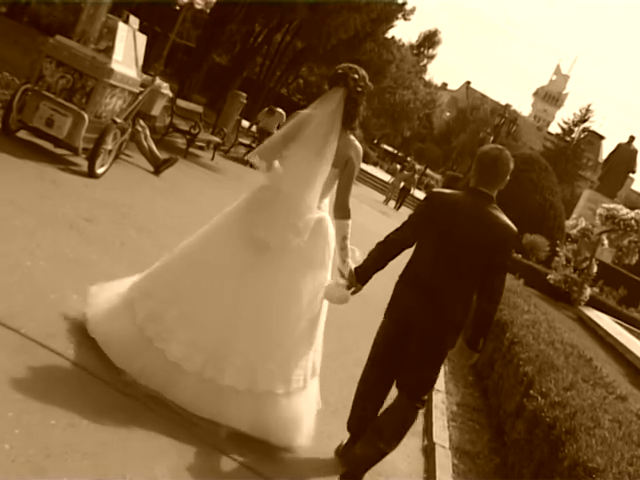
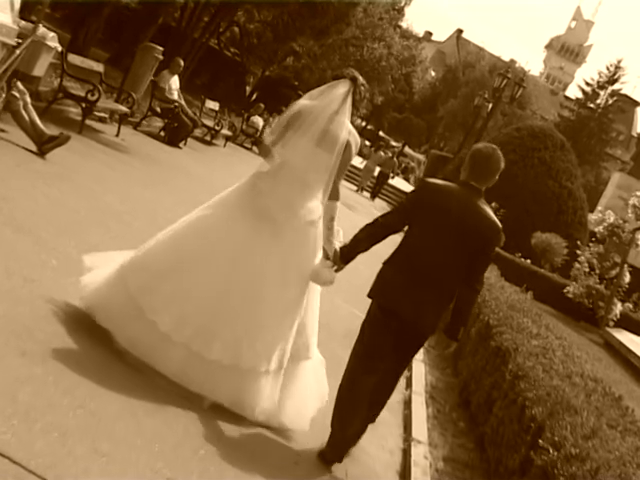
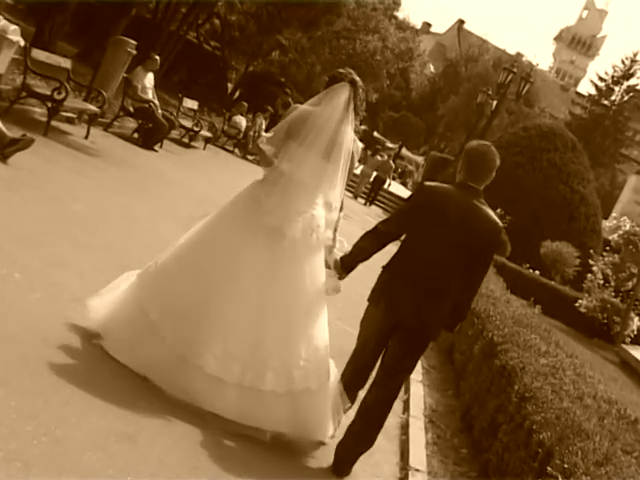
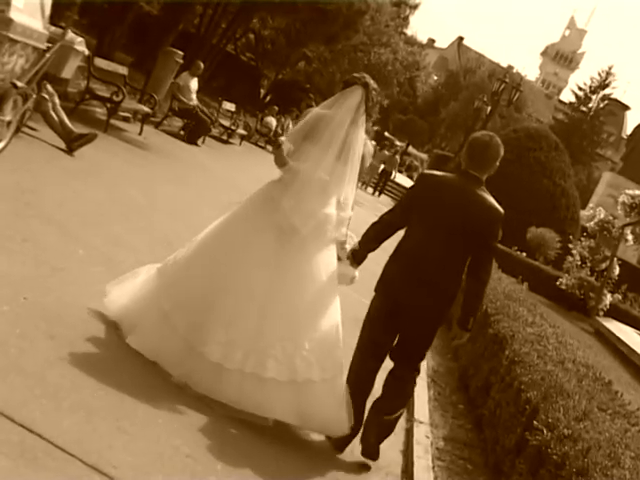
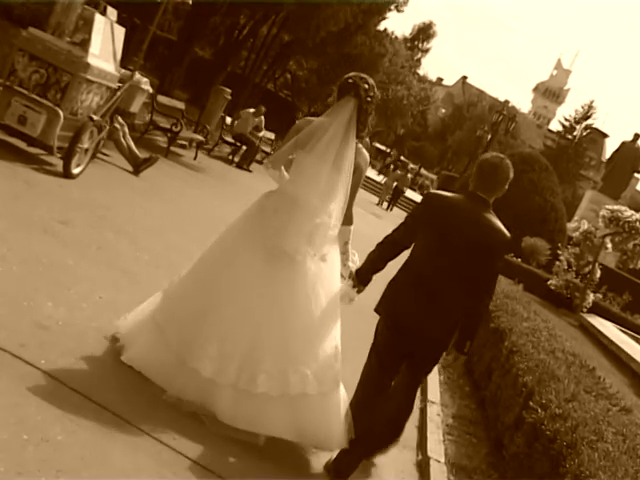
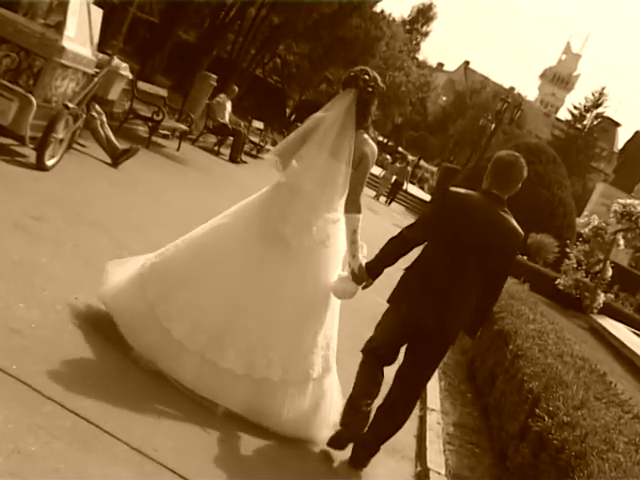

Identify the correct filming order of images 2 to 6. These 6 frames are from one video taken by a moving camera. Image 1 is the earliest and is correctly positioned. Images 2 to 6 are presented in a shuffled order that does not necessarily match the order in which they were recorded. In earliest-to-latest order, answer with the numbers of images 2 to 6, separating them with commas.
5, 6, 4, 2, 3
